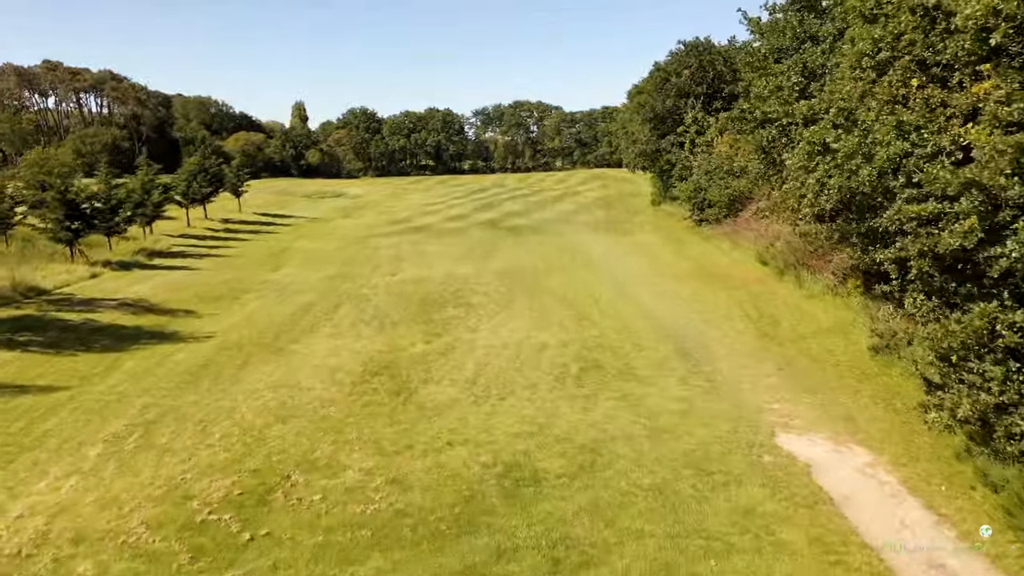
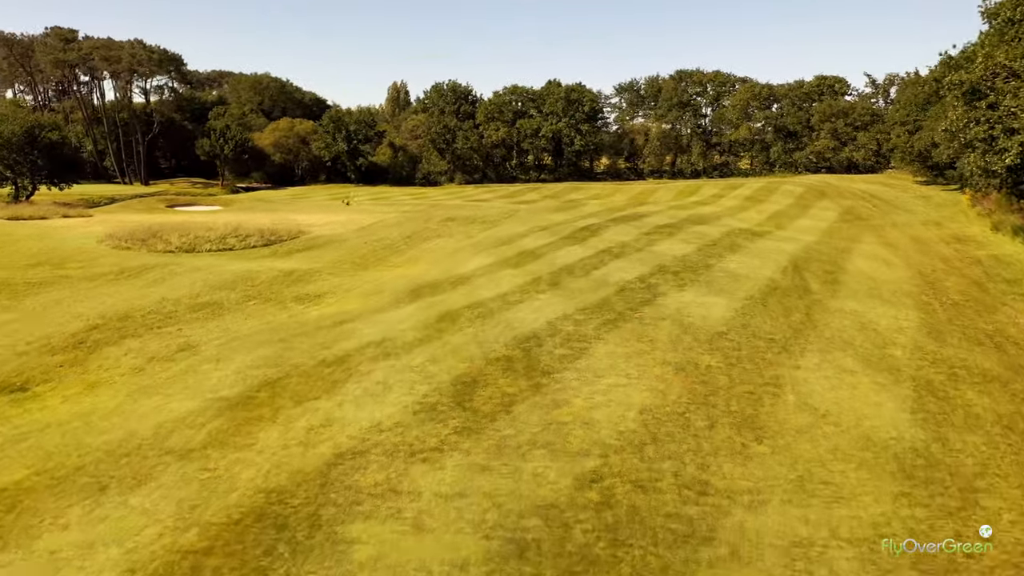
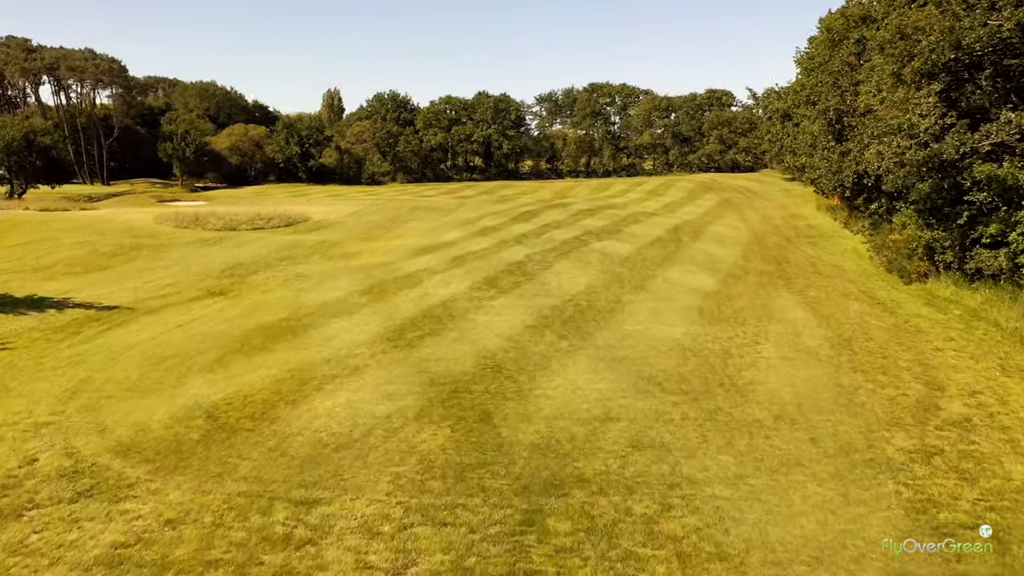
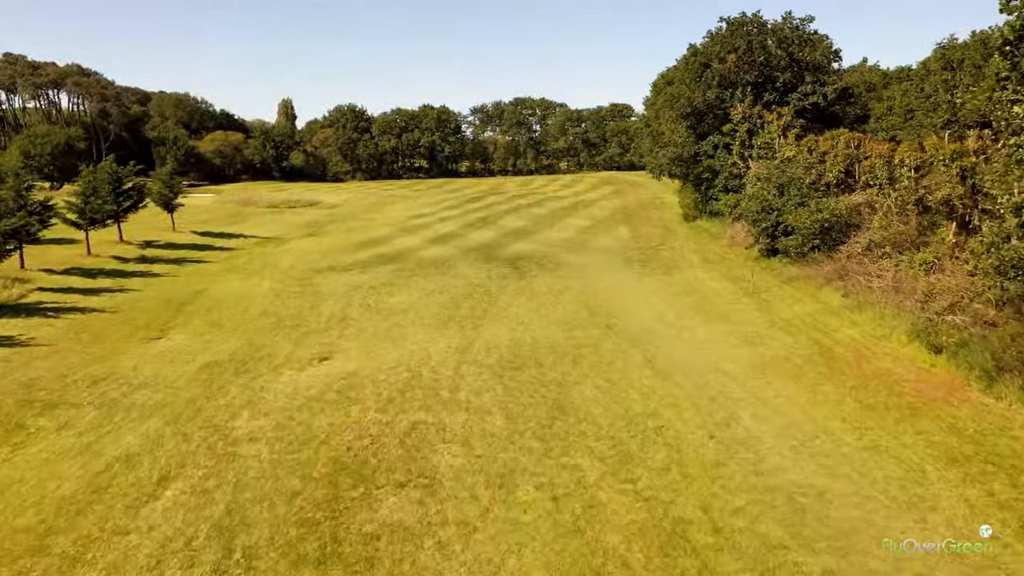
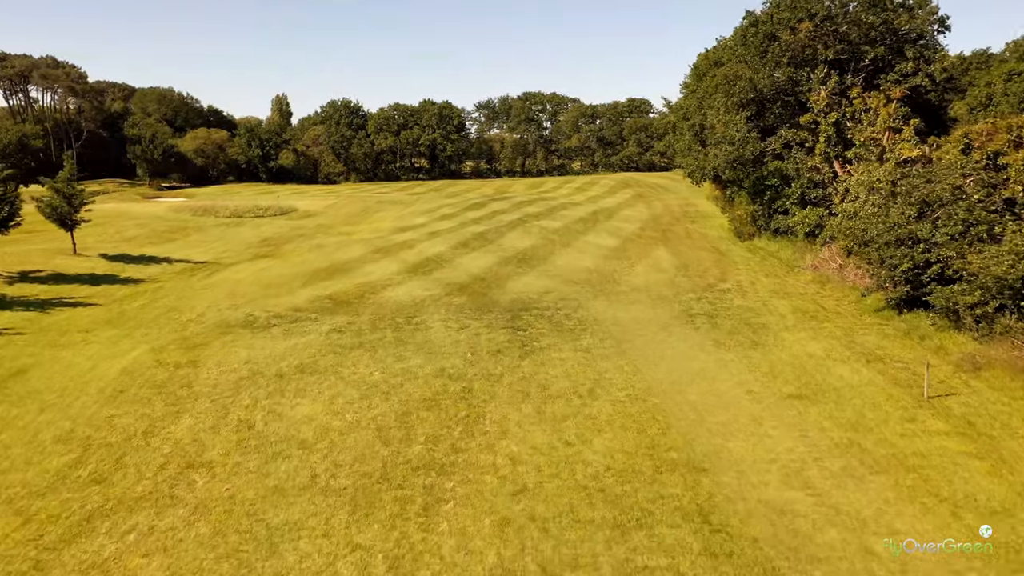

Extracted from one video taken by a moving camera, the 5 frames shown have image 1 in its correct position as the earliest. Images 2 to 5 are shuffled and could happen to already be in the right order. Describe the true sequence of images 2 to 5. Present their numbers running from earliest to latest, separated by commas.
4, 5, 3, 2
